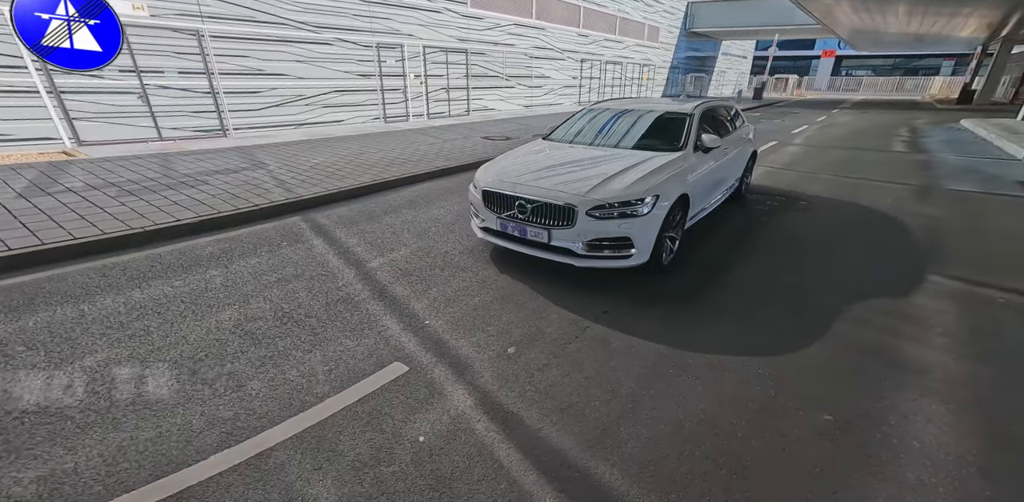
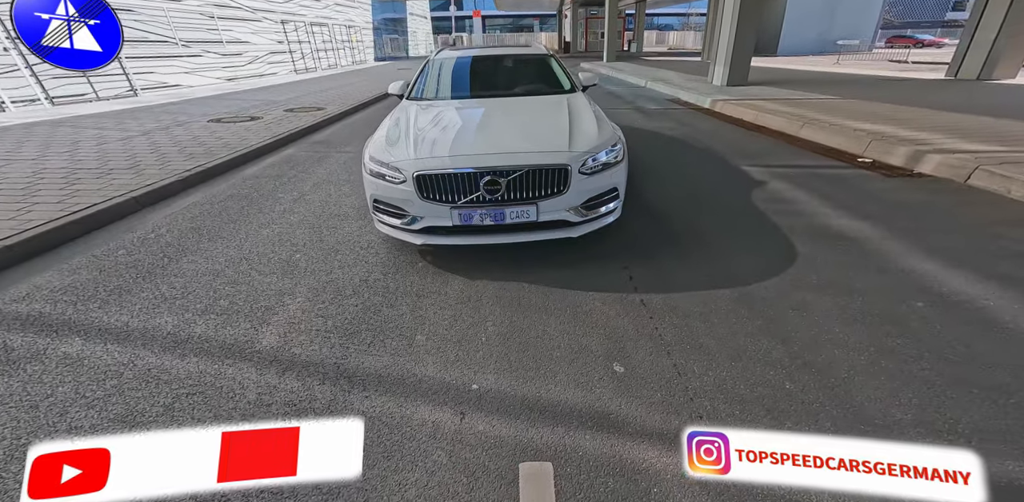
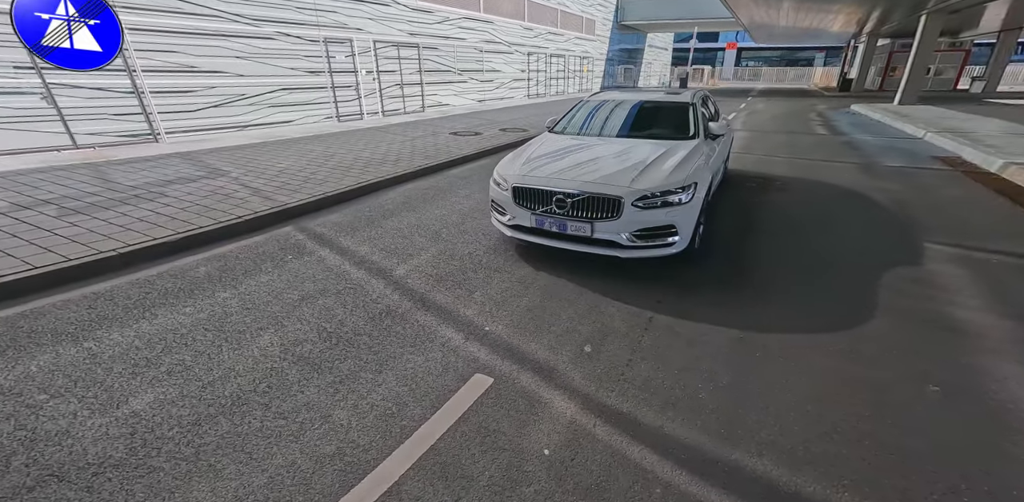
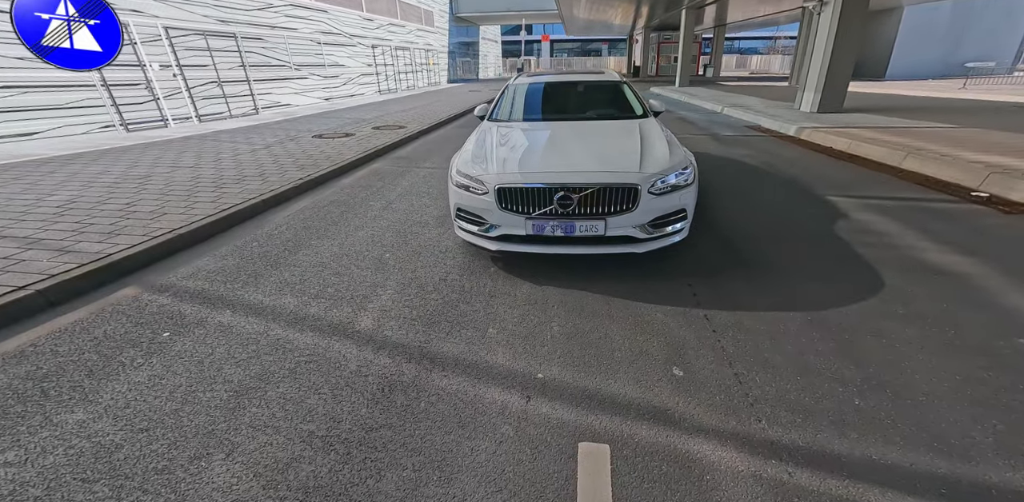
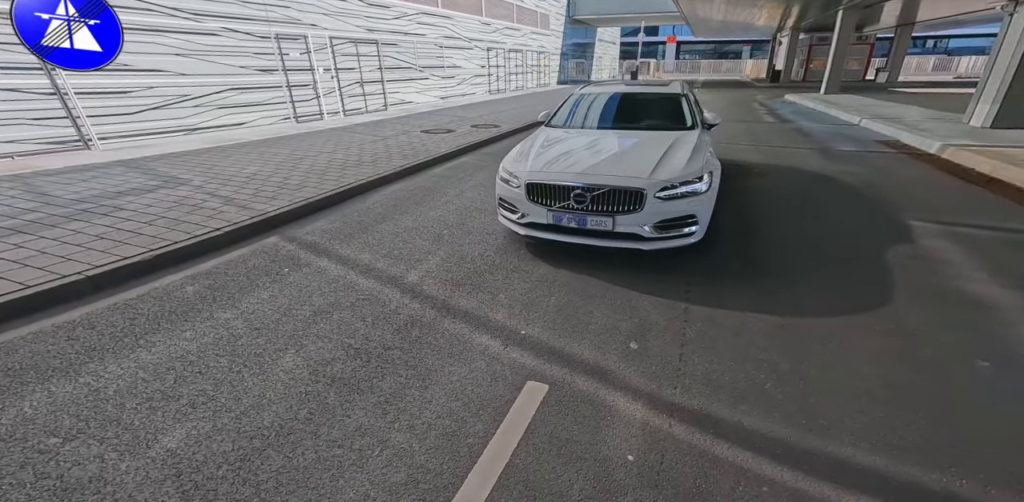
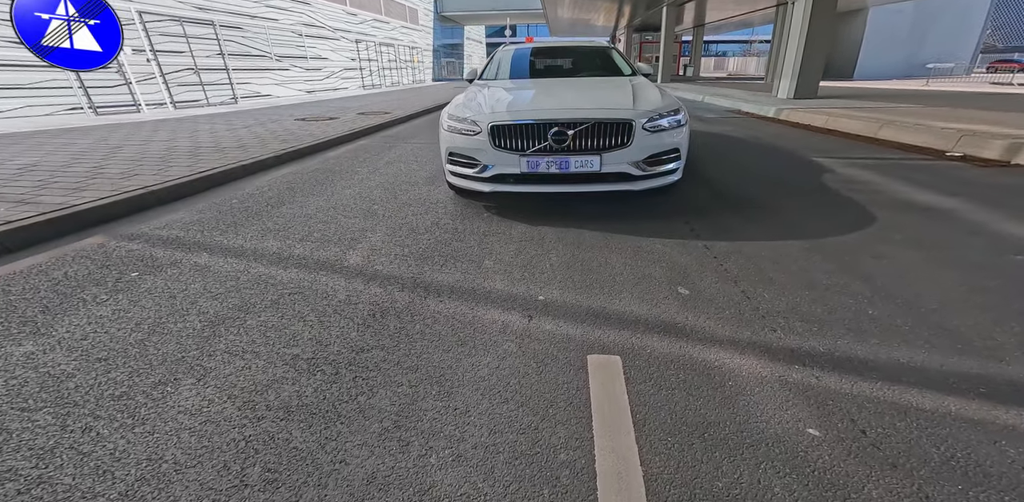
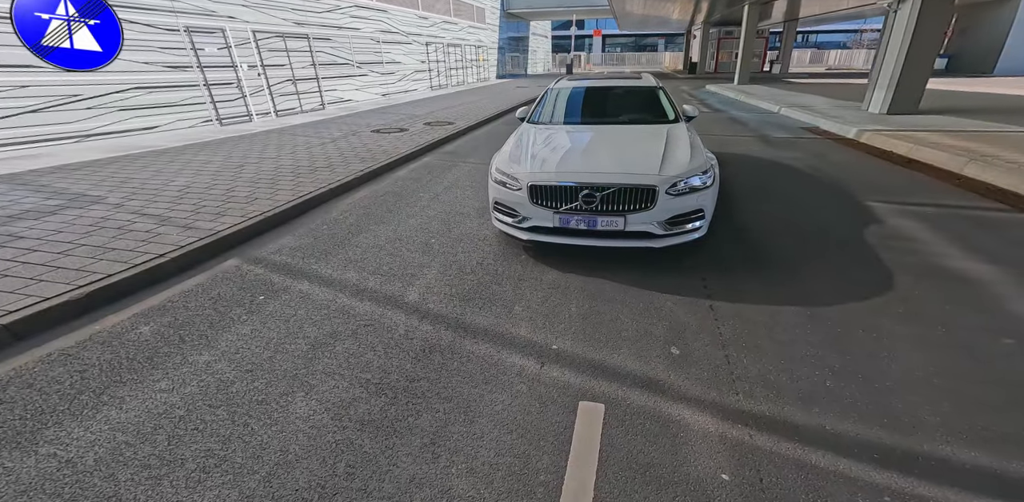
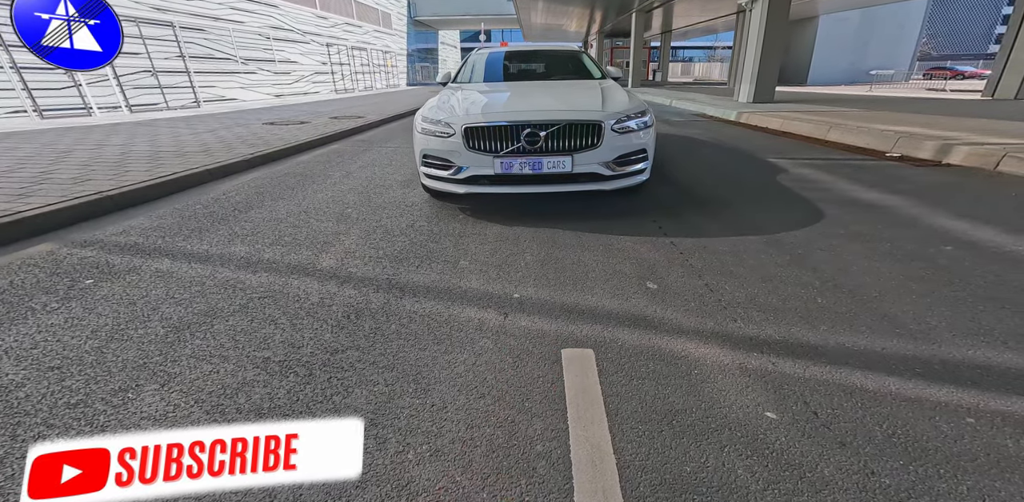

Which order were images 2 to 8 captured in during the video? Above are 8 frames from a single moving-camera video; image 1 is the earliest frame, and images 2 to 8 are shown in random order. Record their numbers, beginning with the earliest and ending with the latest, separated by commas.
3, 5, 7, 4, 6, 8, 2
